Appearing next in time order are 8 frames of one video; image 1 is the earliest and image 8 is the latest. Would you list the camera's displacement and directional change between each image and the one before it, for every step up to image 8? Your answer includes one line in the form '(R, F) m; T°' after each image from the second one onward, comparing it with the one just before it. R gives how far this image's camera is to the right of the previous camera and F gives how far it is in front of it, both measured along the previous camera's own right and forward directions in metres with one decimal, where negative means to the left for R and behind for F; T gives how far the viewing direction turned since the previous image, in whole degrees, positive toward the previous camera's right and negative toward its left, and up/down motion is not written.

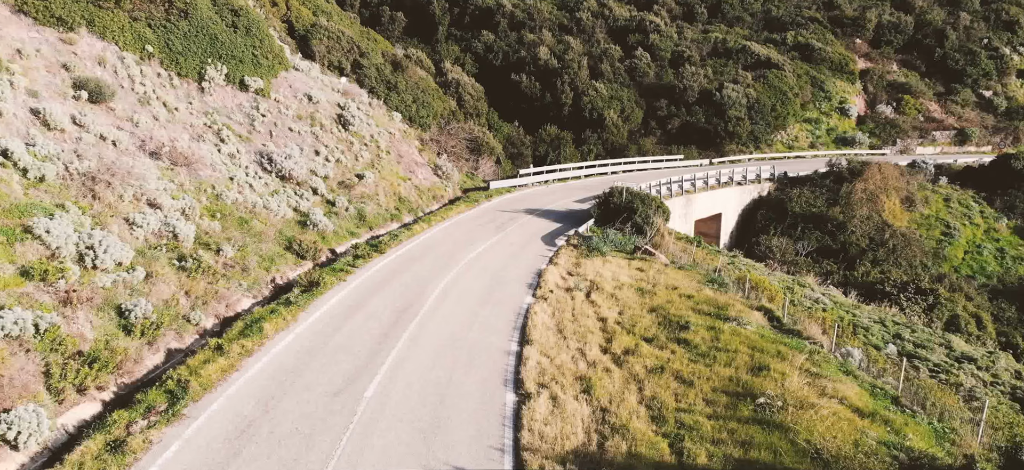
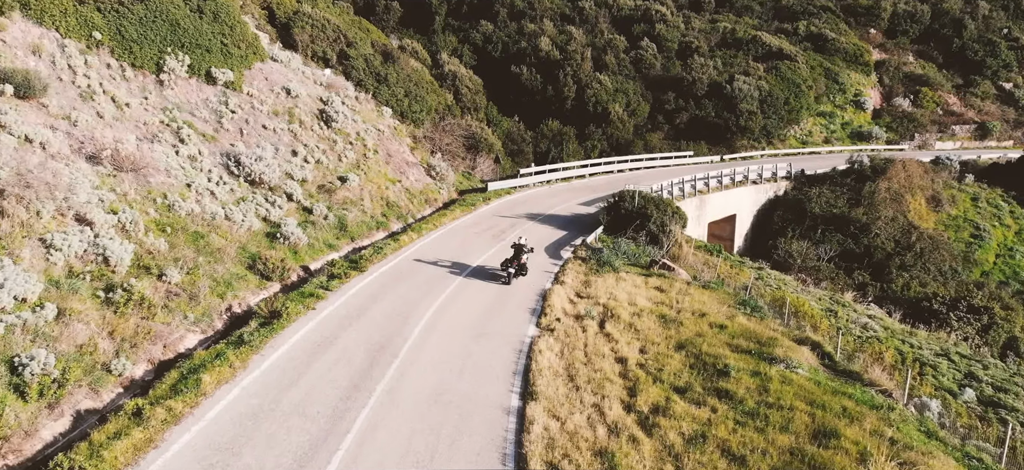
(0.0, +2.7) m; 0°
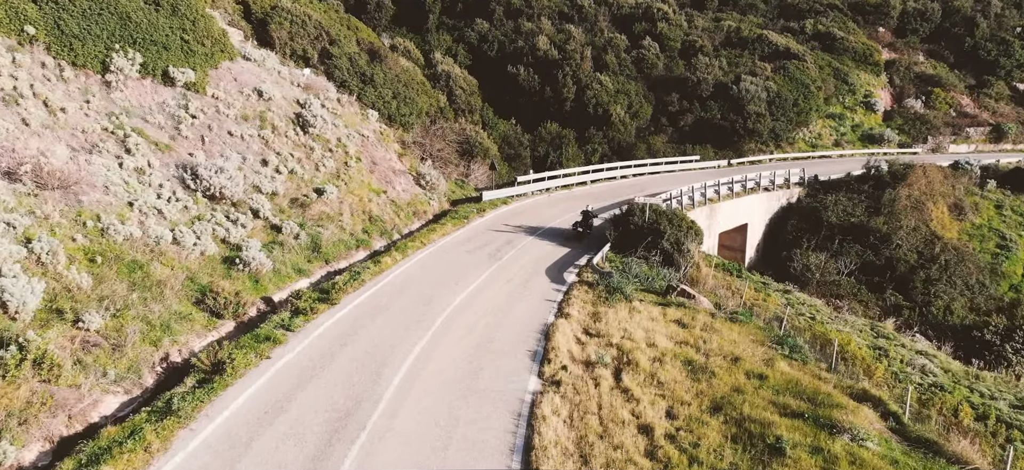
(0.0, +2.5) m; 0°
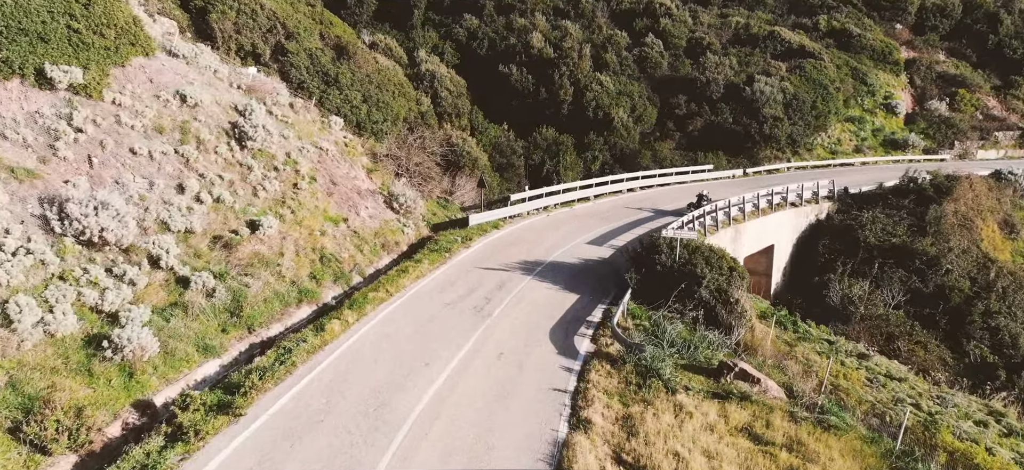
(0.0, +4.9) m; +1°
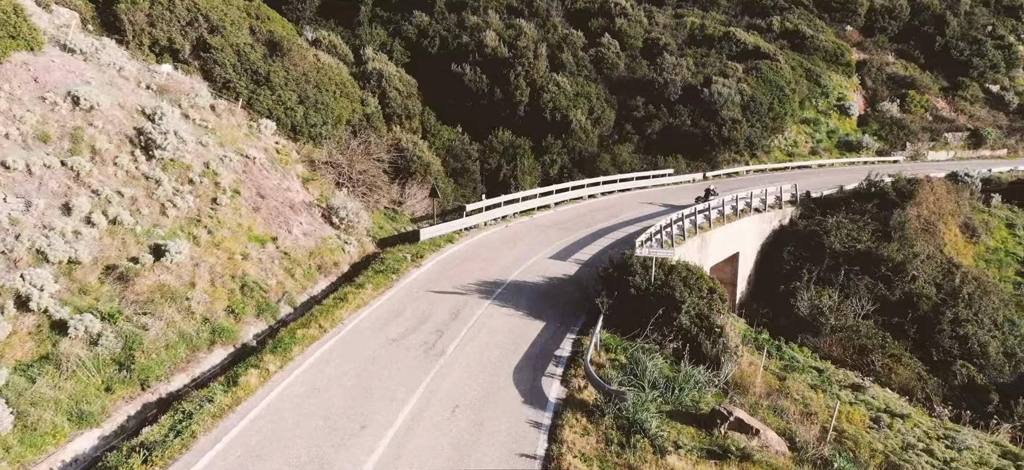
(0.0, +2.1) m; +3°
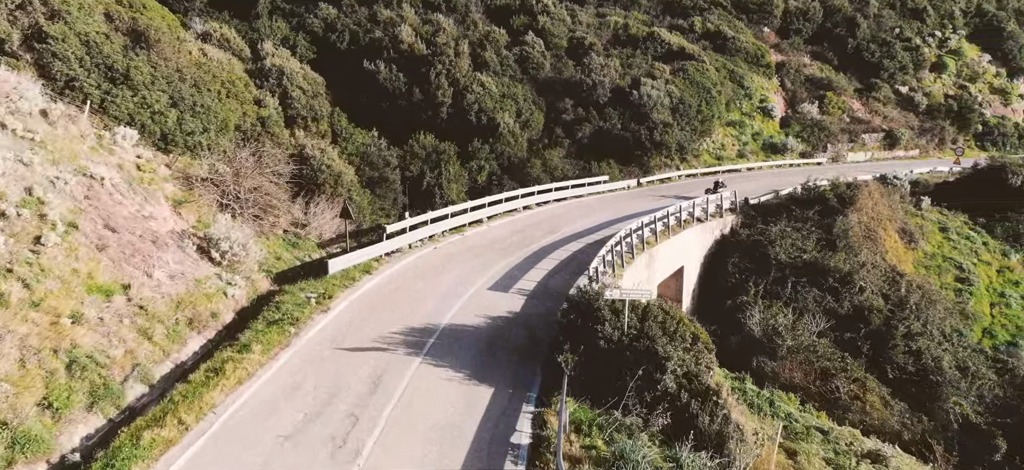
(-0.2, +3.6) m; +6°
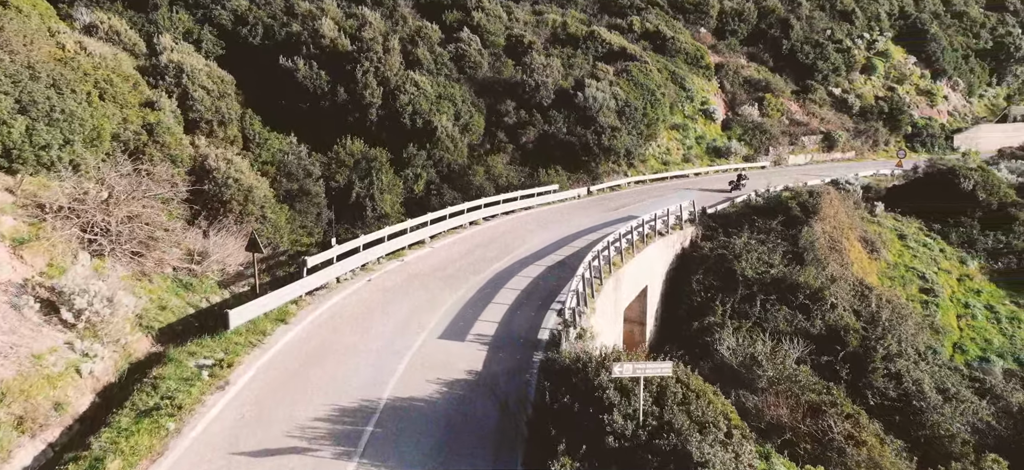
(-0.4, +3.7) m; +5°
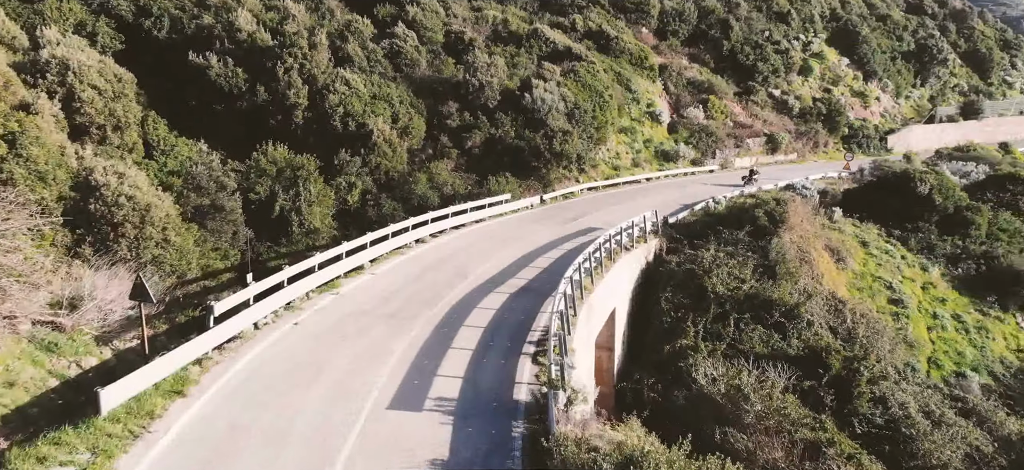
(-0.5, +3.2) m; +4°
